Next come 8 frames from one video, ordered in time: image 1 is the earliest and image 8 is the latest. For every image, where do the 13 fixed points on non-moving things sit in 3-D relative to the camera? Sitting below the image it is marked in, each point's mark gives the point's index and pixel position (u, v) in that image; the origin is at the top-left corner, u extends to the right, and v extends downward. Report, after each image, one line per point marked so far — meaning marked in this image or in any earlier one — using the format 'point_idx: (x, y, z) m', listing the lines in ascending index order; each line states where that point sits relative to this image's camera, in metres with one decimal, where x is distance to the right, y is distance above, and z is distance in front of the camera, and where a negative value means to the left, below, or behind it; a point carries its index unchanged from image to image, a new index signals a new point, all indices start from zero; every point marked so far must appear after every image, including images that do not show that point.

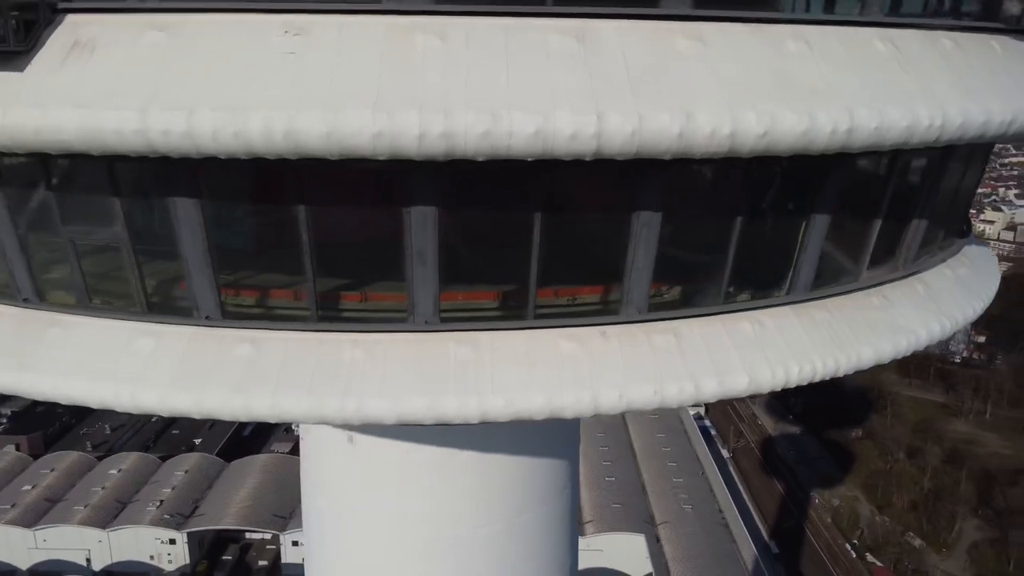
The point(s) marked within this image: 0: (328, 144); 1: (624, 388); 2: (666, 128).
0: (-1.1, +0.8, +4.0) m
1: (+0.9, -0.8, +5.4) m
2: (+0.9, +1.0, +4.2) m
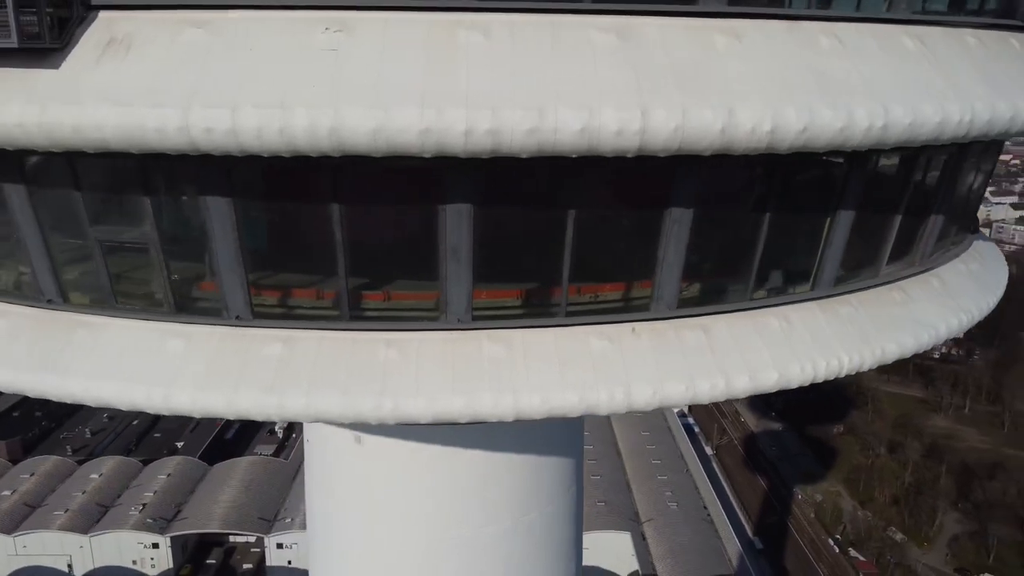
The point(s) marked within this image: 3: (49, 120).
0: (-0.8, +0.9, +3.9) m
1: (+1.2, -0.7, +5.4) m
2: (+1.2, +1.0, +4.2) m
3: (-2.7, +1.0, +4.1) m
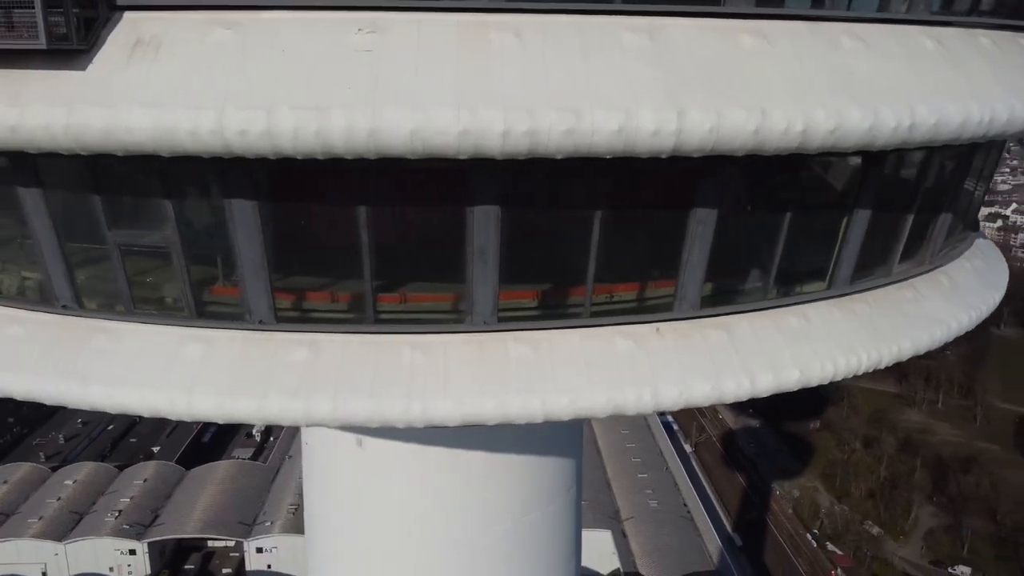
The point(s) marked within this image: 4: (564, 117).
0: (-0.6, +0.8, +3.9) m
1: (+1.4, -0.7, +5.4) m
2: (+1.4, +1.0, +4.2) m
3: (-2.5, +1.0, +4.0) m
4: (+0.3, +1.0, +4.0) m
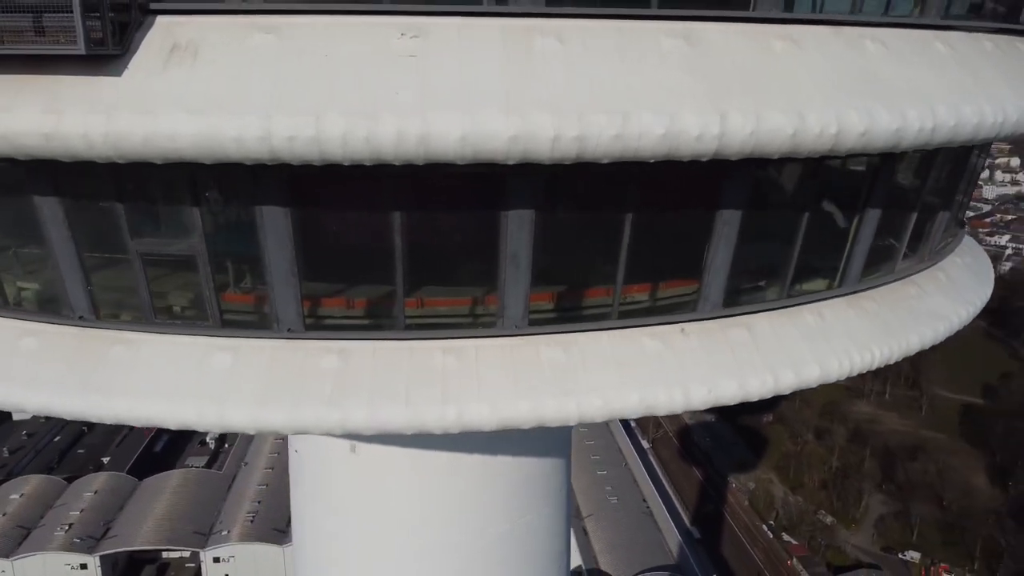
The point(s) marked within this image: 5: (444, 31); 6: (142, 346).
0: (-0.3, +0.8, +3.9) m
1: (+1.6, -0.7, +5.5) m
2: (+1.7, +1.0, +4.3) m
3: (-2.2, +0.9, +3.9) m
4: (+0.6, +1.0, +4.0) m
5: (-0.4, +1.6, +4.2) m
6: (-2.8, -0.4, +5.2) m
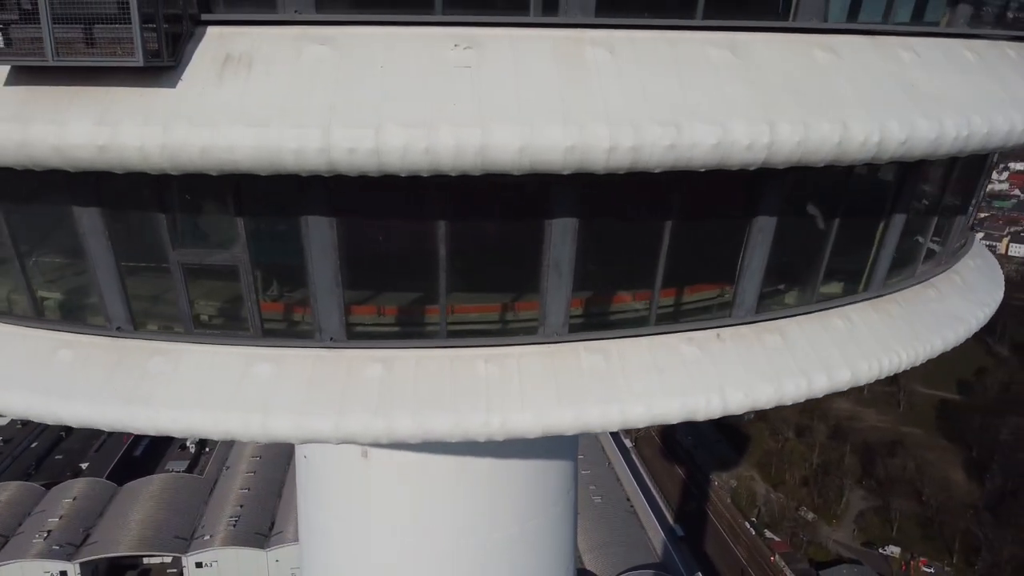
0: (0.0, +0.7, +3.9) m
1: (+2.0, -0.8, +5.5) m
2: (+2.0, +1.0, +4.4) m
3: (-1.9, +0.8, +3.9) m
4: (+0.9, +0.9, +4.1) m
5: (-0.1, +1.5, +4.3) m
6: (-2.5, -0.5, +5.2) m
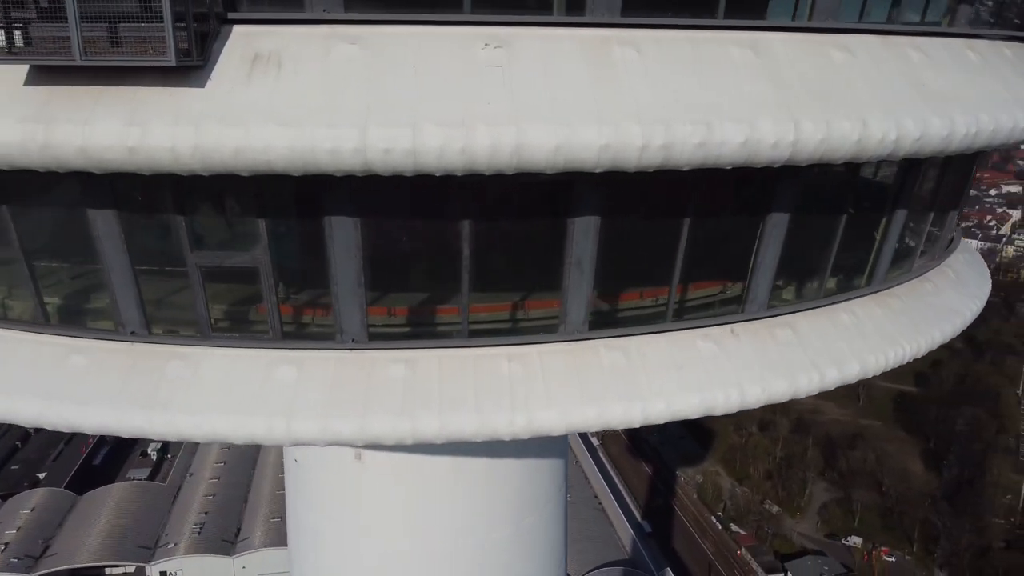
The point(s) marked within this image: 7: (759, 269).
0: (+0.2, +0.8, +3.9) m
1: (+2.1, -0.8, +5.6) m
2: (+2.2, +1.0, +4.5) m
3: (-1.7, +0.8, +3.8) m
4: (+1.1, +0.9, +4.1) m
5: (+0.1, +1.5, +4.3) m
6: (-2.3, -0.5, +5.1) m
7: (+2.1, +0.2, +5.8) m
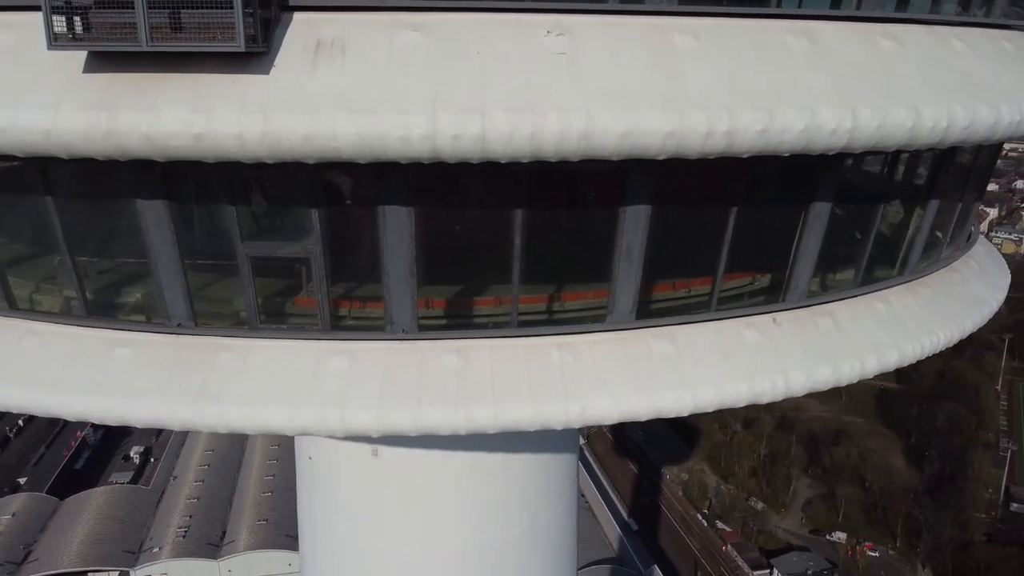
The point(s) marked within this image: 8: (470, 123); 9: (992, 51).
0: (+0.6, +0.8, +3.9) m
1: (+2.5, -0.7, +5.7) m
2: (+2.6, +1.1, +4.5) m
3: (-1.3, +0.9, +3.8) m
4: (+1.5, +1.0, +4.1) m
5: (+0.5, +1.6, +4.3) m
6: (-1.9, -0.5, +5.1) m
7: (+2.4, +0.3, +5.8) m
8: (-0.2, +0.9, +3.8) m
9: (+3.7, +1.9, +5.5) m
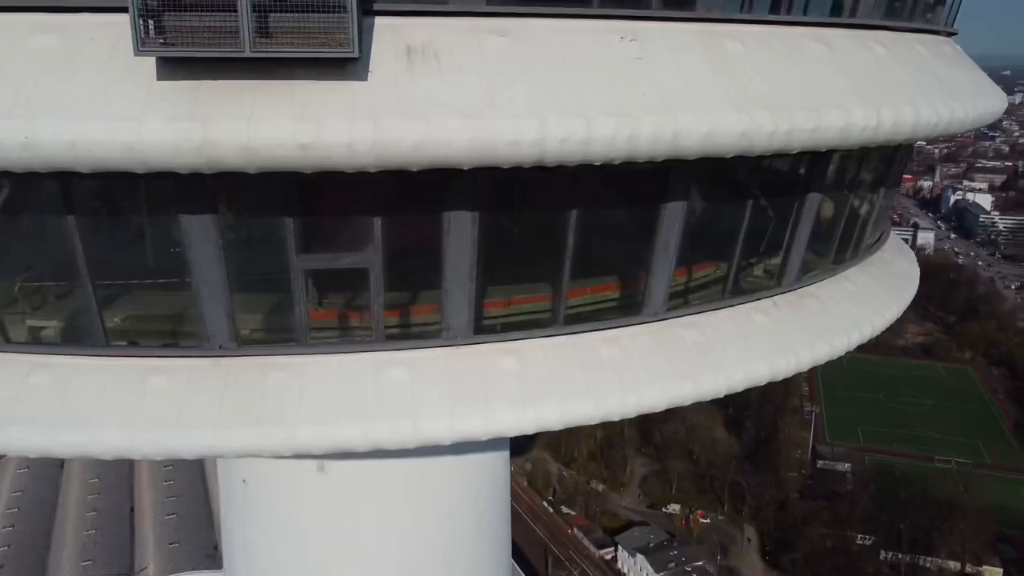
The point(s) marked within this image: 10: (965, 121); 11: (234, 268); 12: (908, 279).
0: (+1.2, +0.9, +4.2) m
1: (+2.8, -0.5, +6.3) m
2: (+2.9, +1.2, +5.2) m
3: (-0.7, +0.8, +3.7) m
4: (+2.0, +1.1, +4.6) m
5: (+0.9, +1.6, +4.5) m
6: (-1.5, -0.6, +4.9) m
7: (+2.6, +0.4, +6.4) m
8: (+0.4, +0.9, +3.9) m
9: (+3.9, +2.1, +6.3) m
10: (+3.9, +1.4, +5.9) m
11: (-1.9, +0.1, +4.7) m
12: (+4.8, +0.1, +8.4) m
